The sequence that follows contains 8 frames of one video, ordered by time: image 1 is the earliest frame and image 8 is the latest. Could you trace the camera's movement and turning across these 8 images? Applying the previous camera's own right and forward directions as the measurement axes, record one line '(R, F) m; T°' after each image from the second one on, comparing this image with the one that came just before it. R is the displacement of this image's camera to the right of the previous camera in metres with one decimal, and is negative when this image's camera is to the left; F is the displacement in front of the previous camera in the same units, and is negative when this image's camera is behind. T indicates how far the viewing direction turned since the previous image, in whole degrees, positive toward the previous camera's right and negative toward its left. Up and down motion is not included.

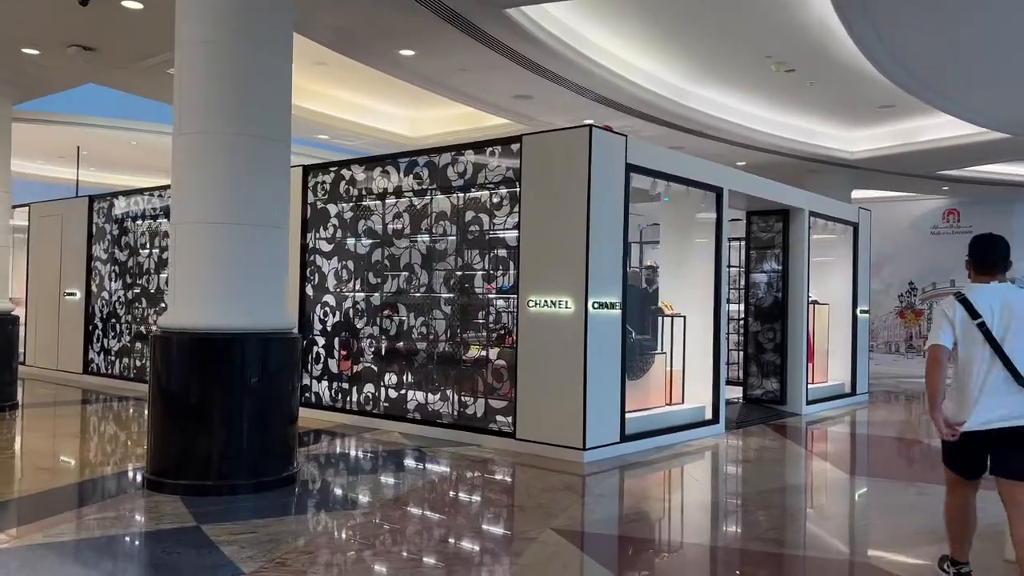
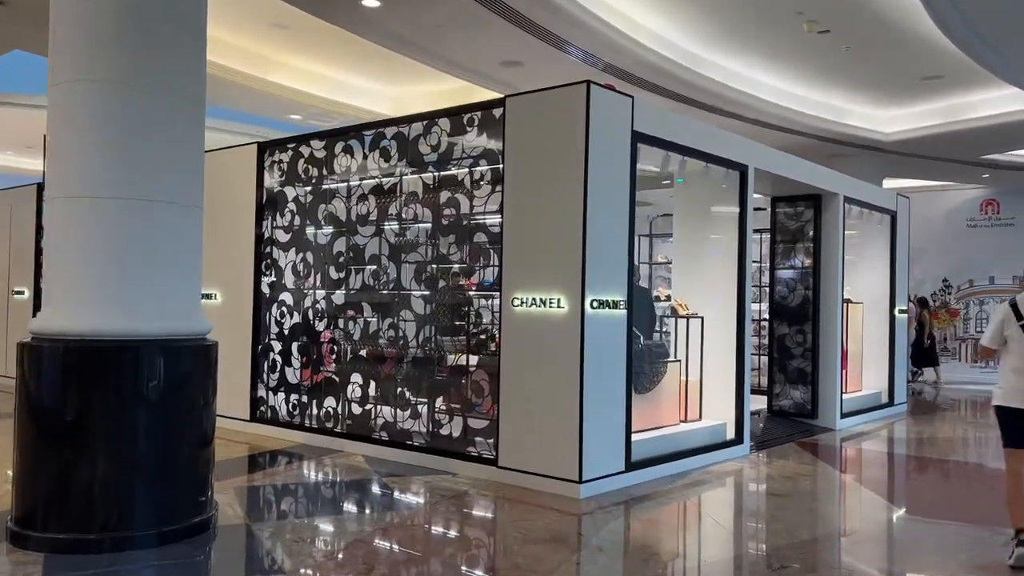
(+0.2, +1.2) m; -1°
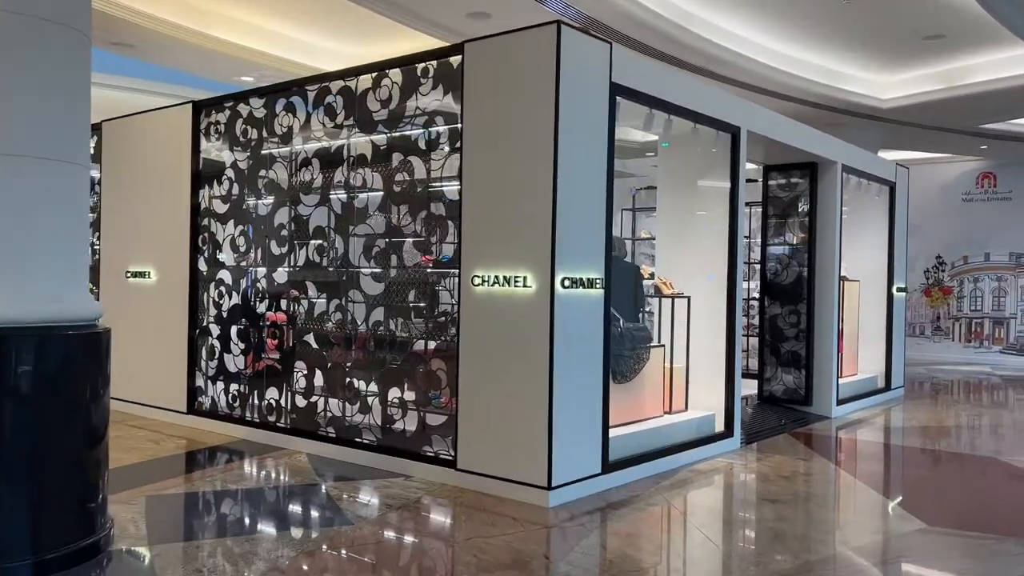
(+0.1, +0.7) m; +1°
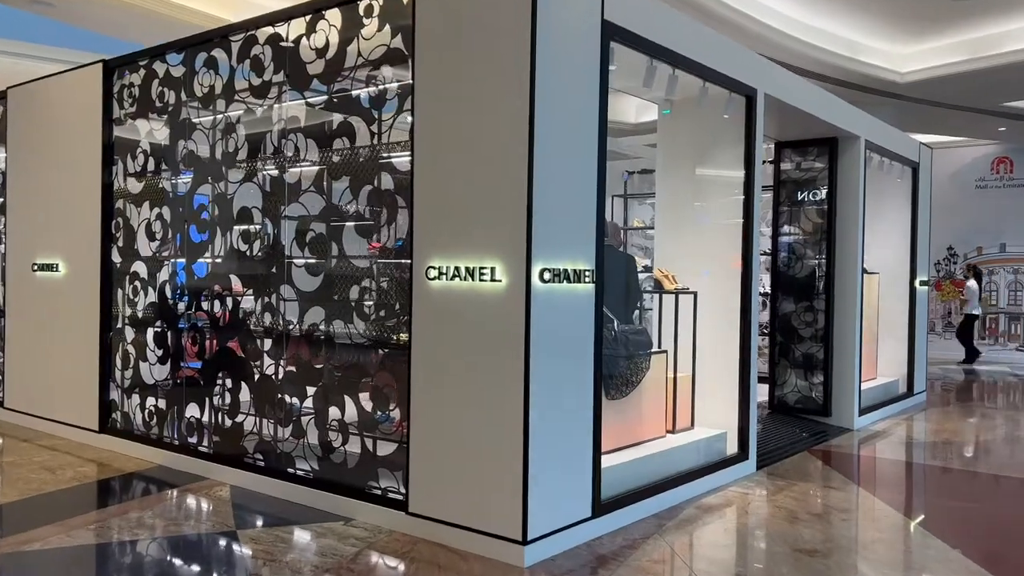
(+0.1, +1.0) m; +1°
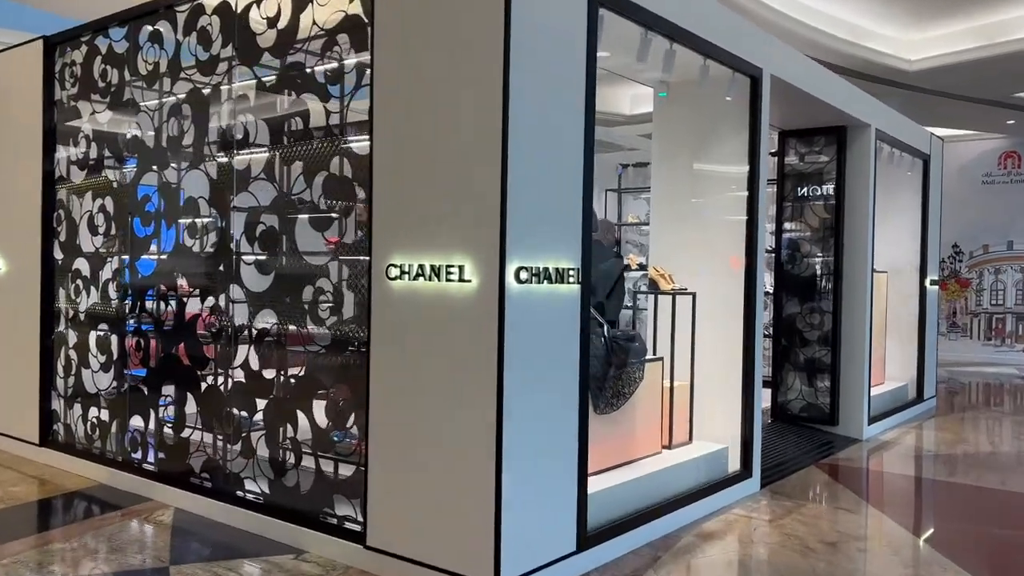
(+0.1, +0.5) m; 0°
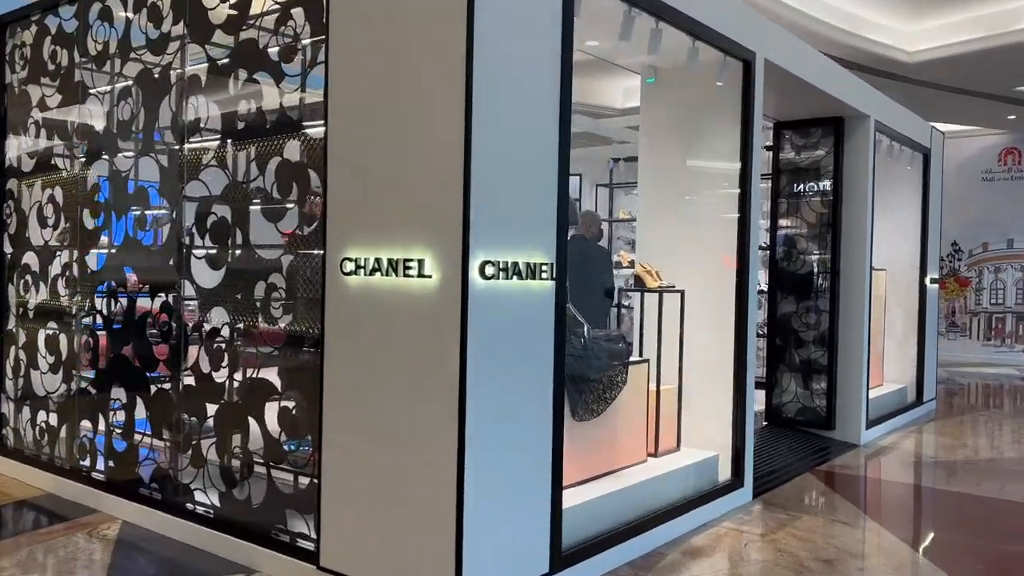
(+0.1, +0.3) m; 0°
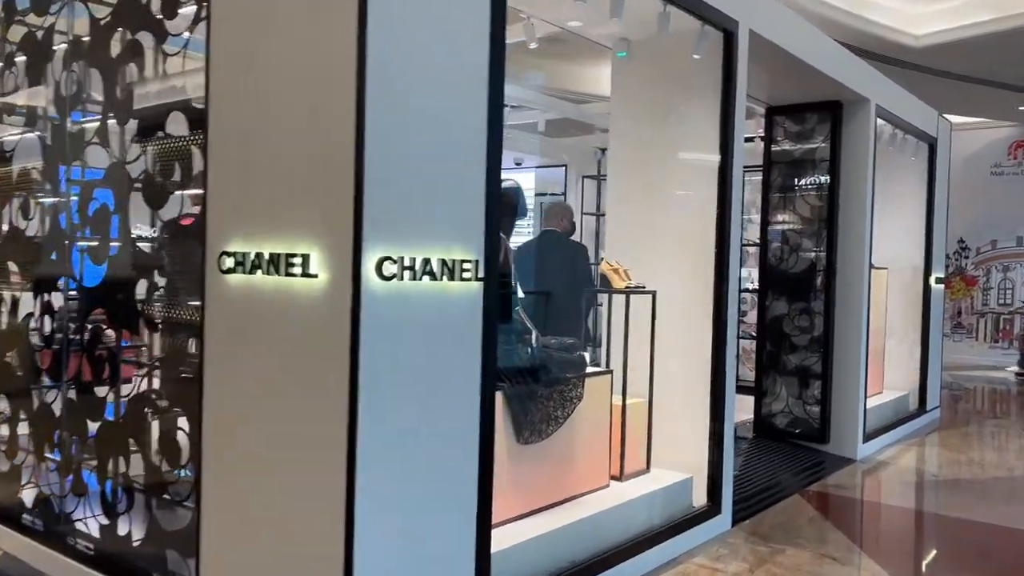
(+0.3, +0.5) m; 0°
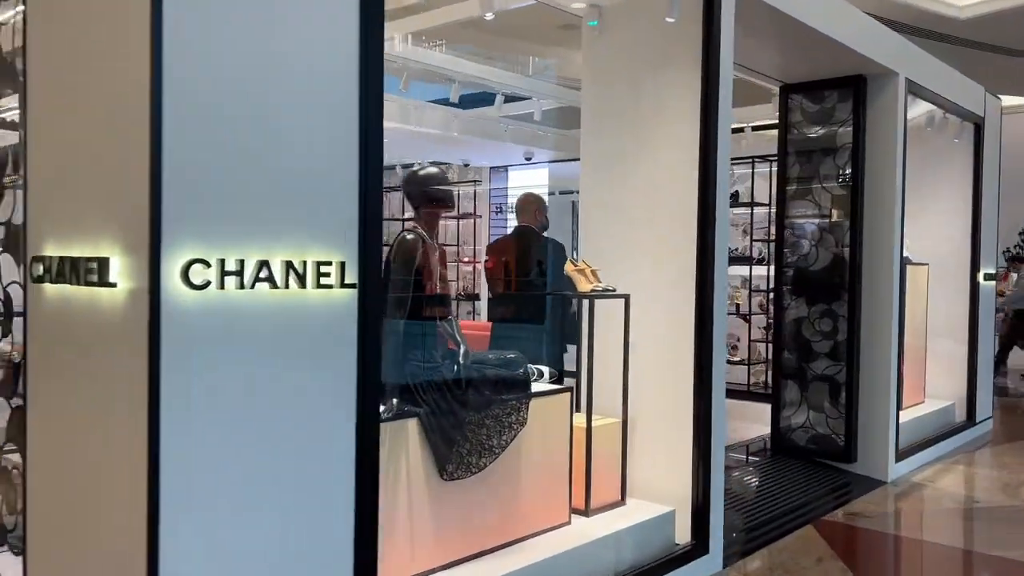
(+0.4, +0.5) m; -4°
